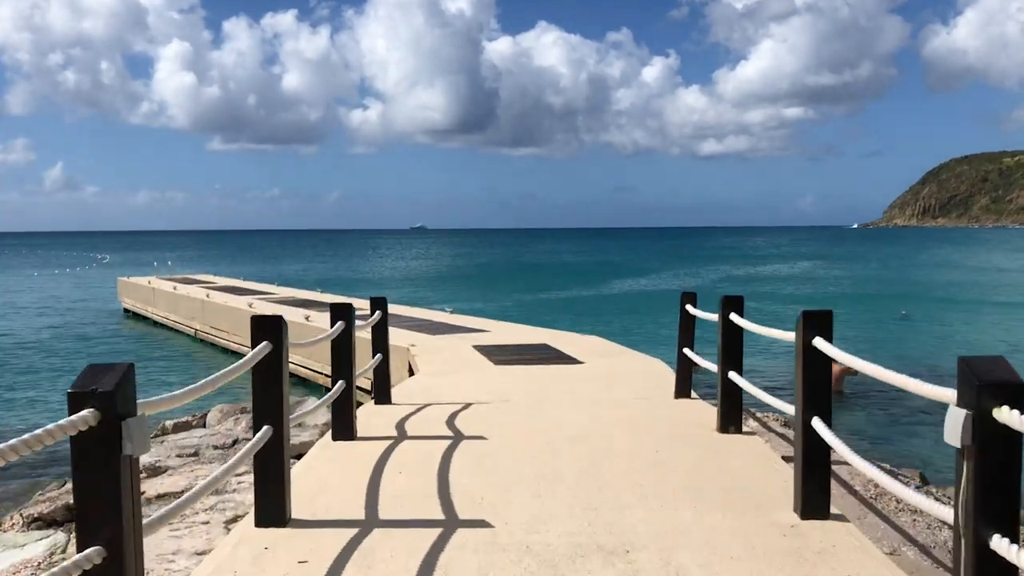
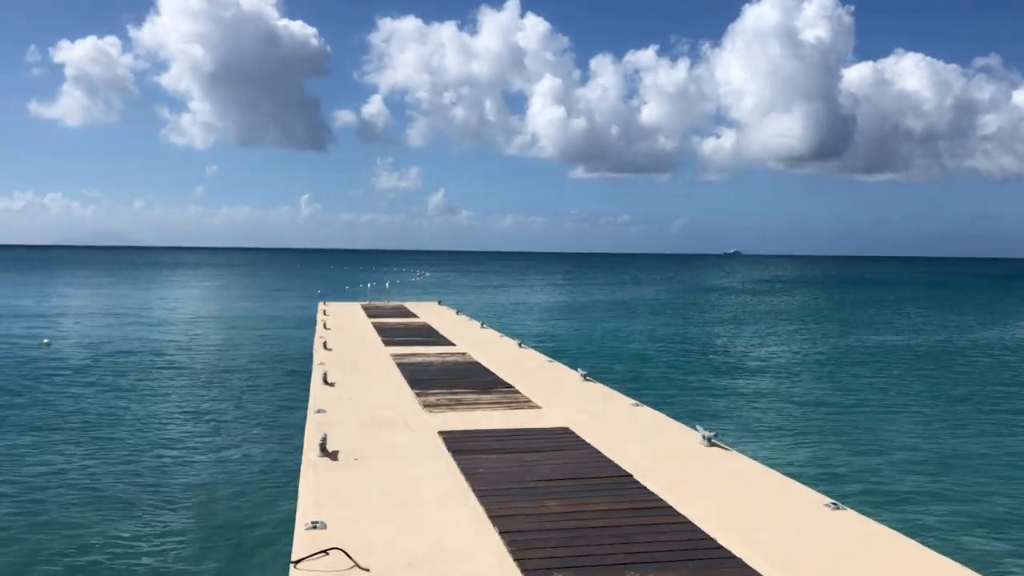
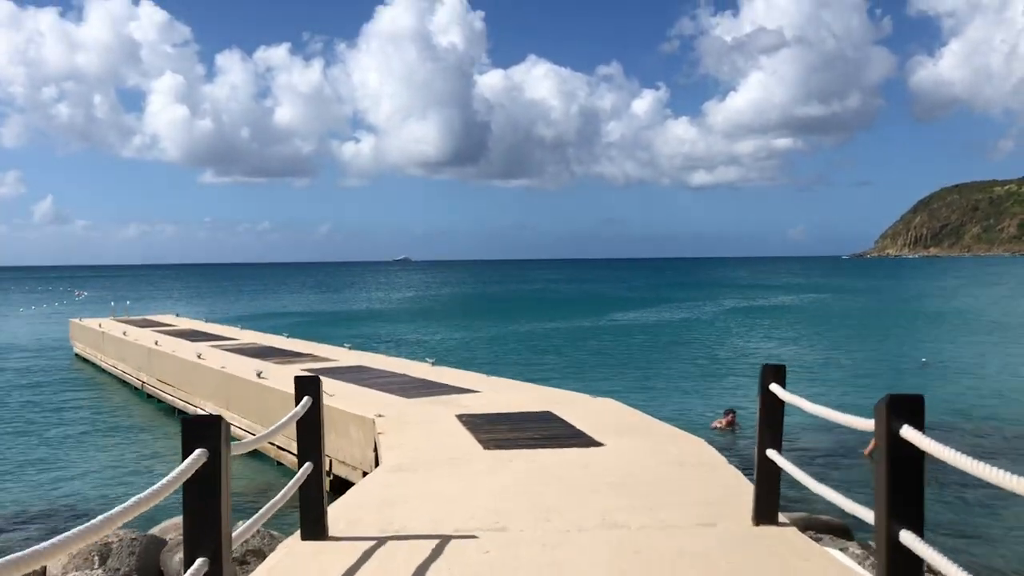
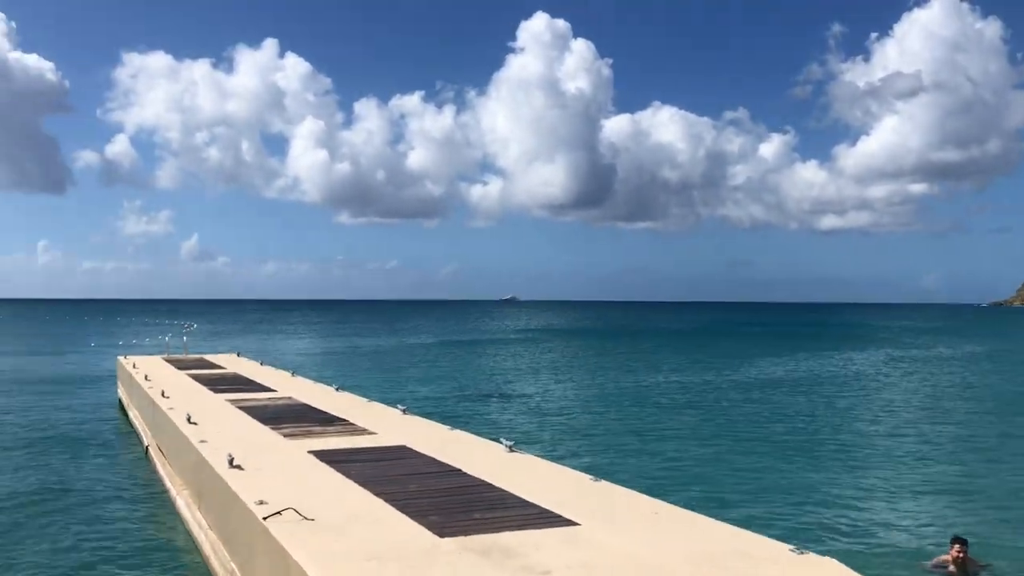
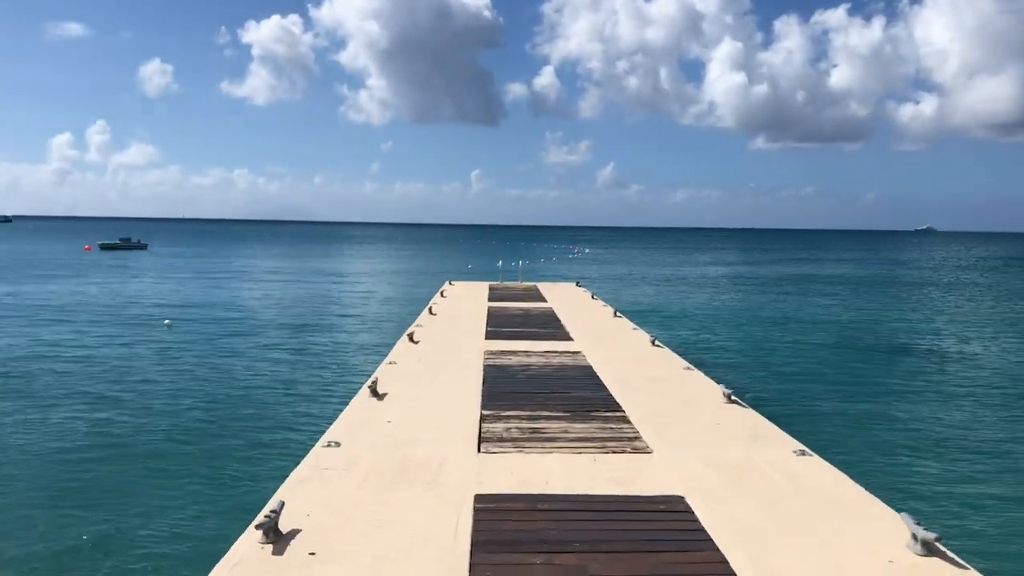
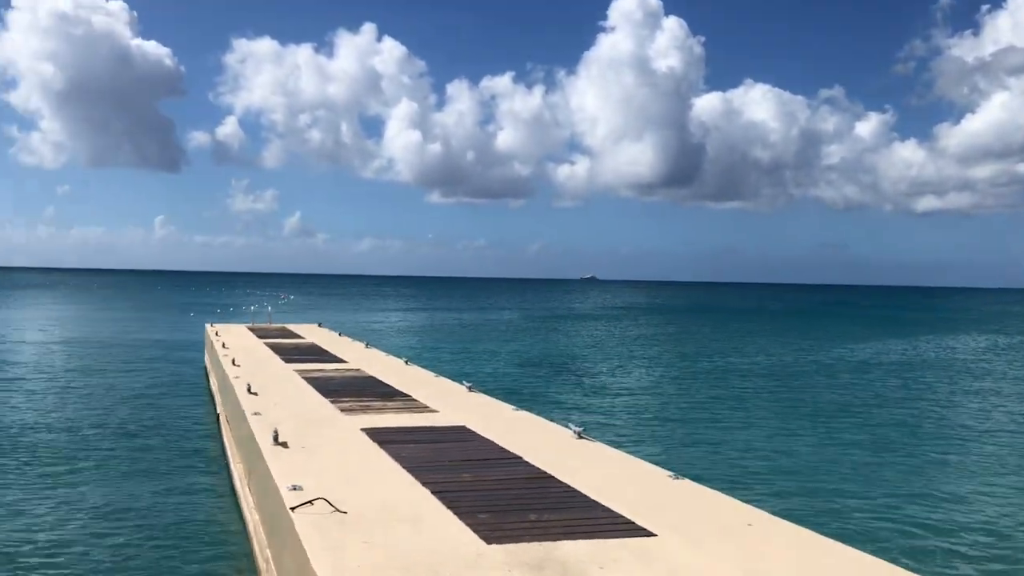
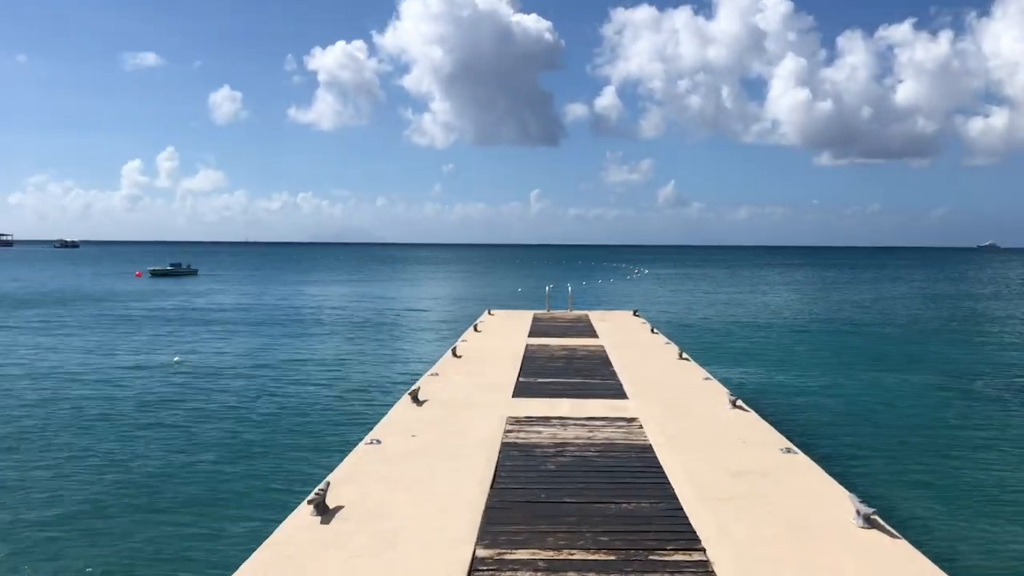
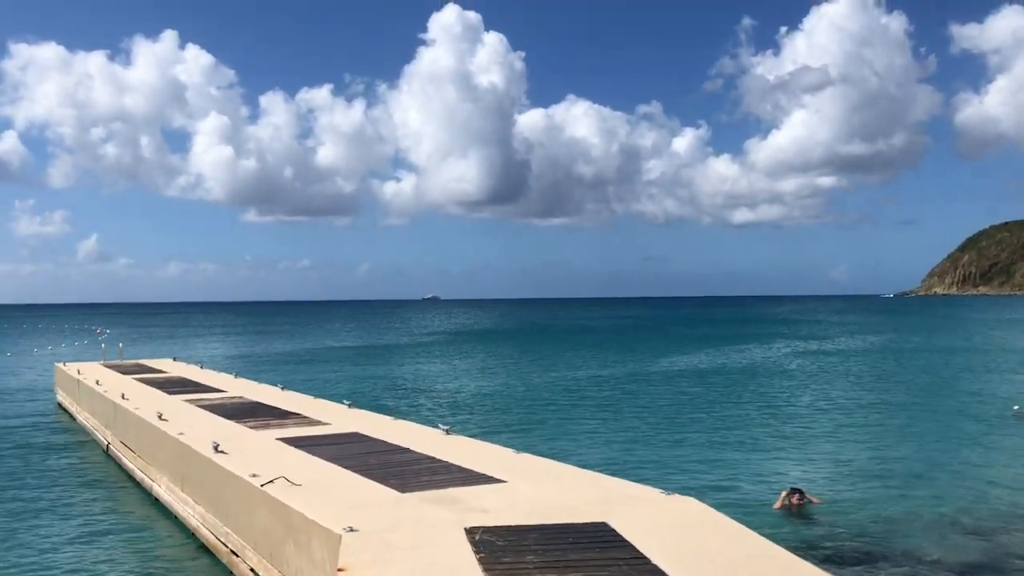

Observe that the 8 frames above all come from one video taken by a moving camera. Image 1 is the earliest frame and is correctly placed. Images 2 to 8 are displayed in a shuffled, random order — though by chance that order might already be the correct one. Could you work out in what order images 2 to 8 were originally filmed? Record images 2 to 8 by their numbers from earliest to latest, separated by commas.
3, 8, 4, 6, 2, 5, 7
